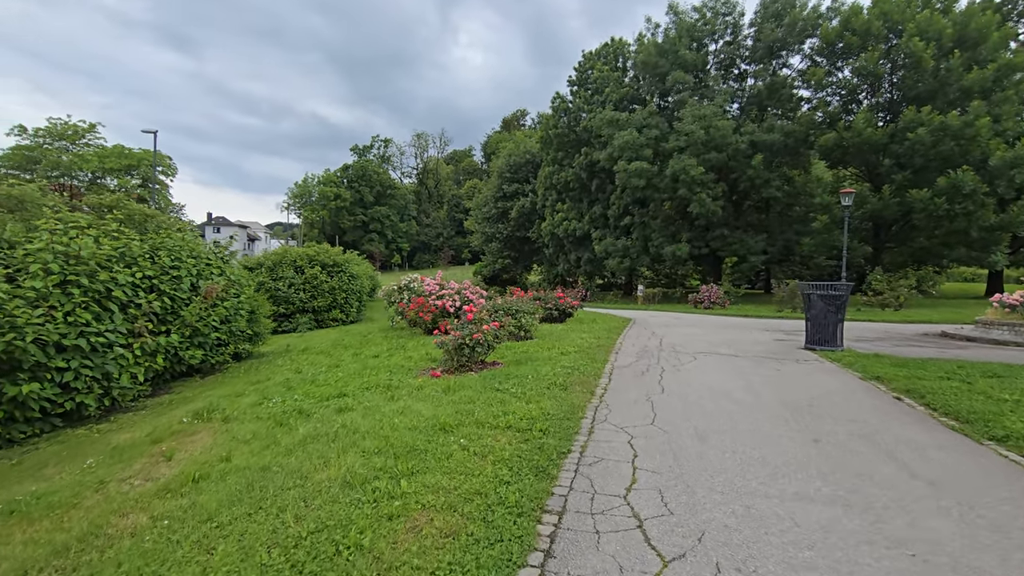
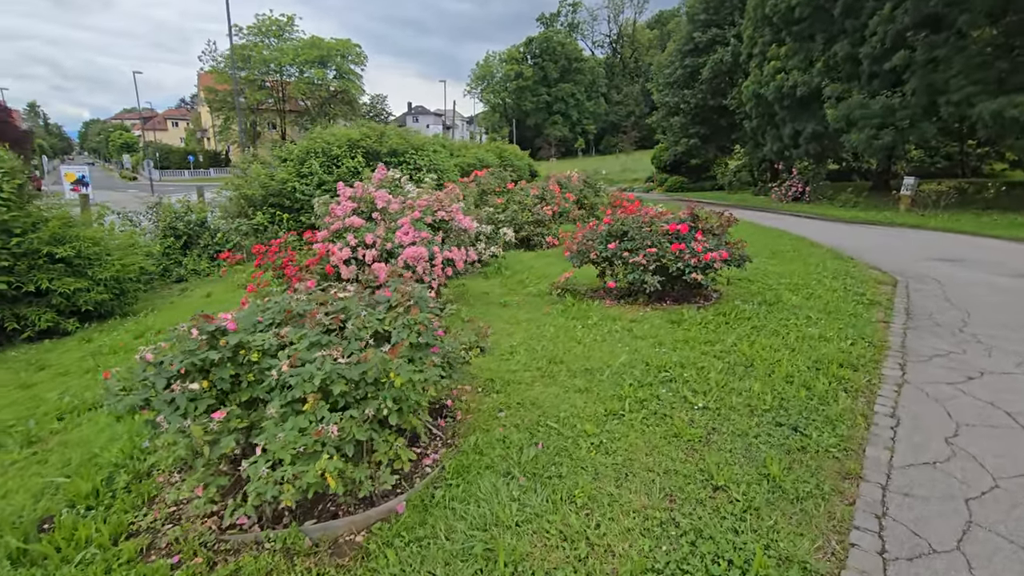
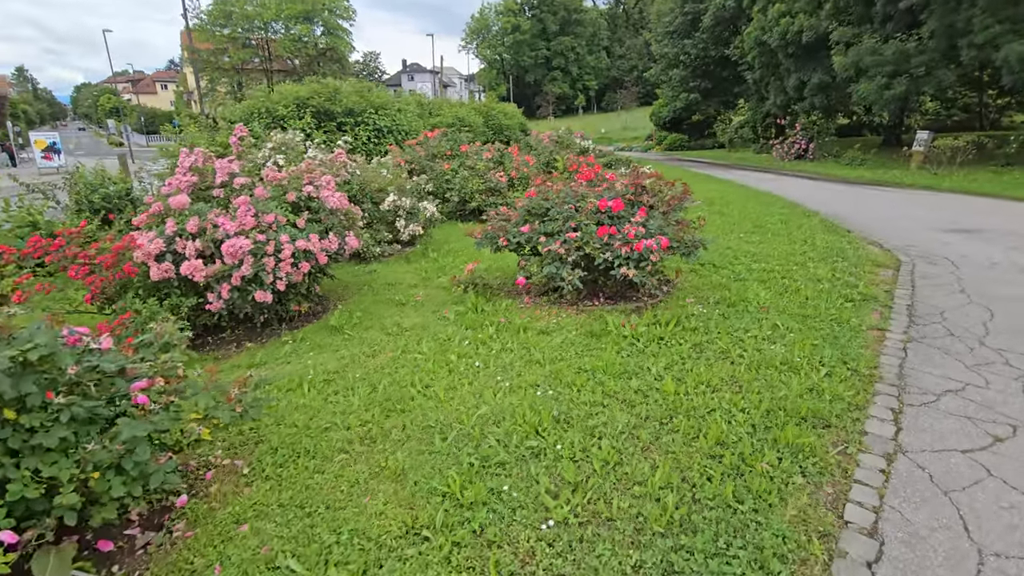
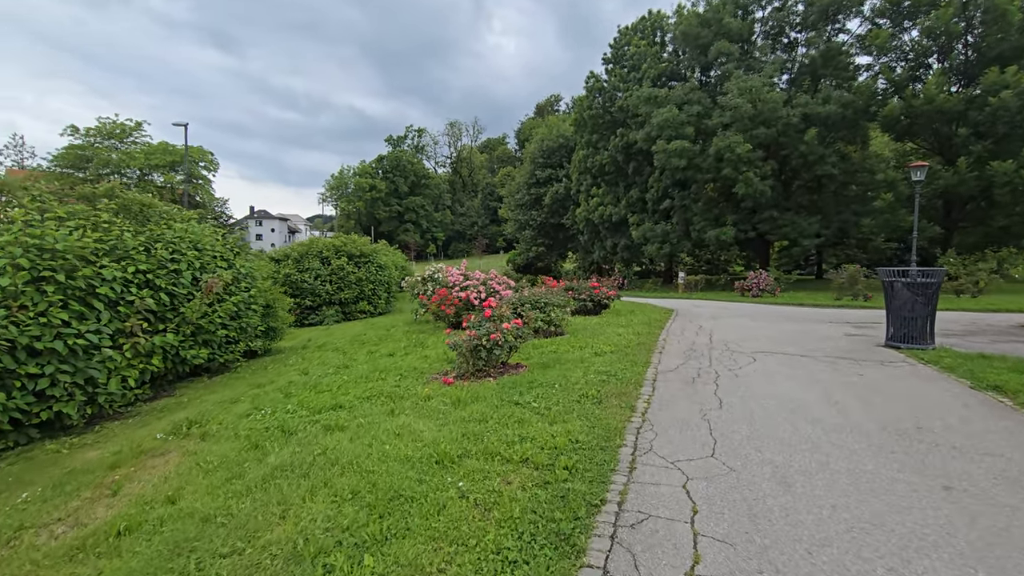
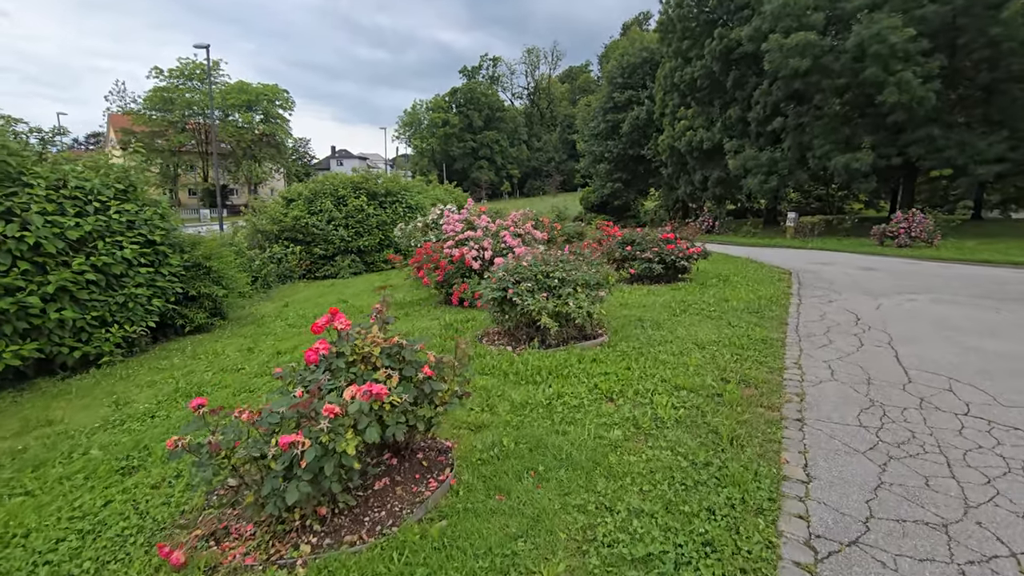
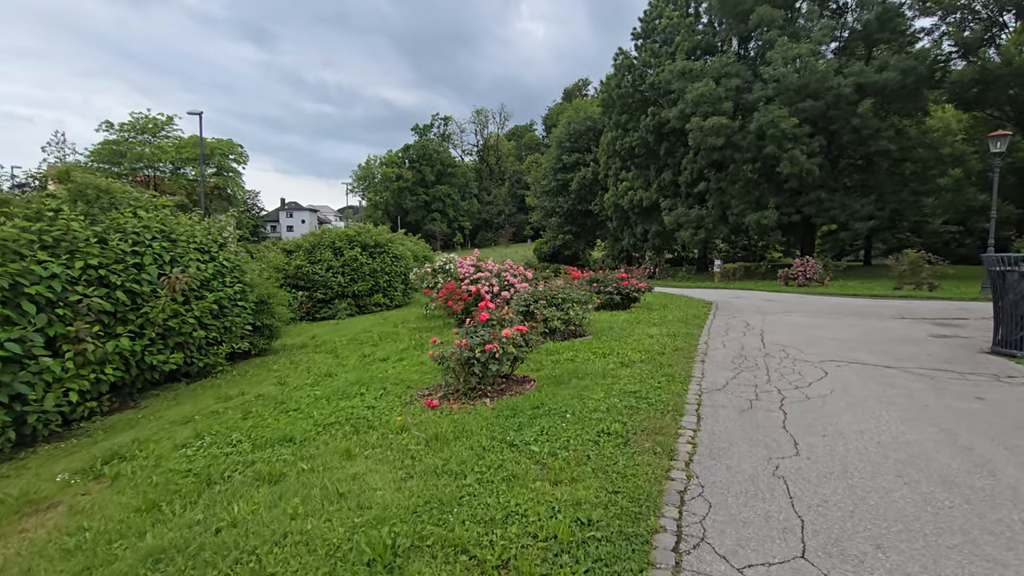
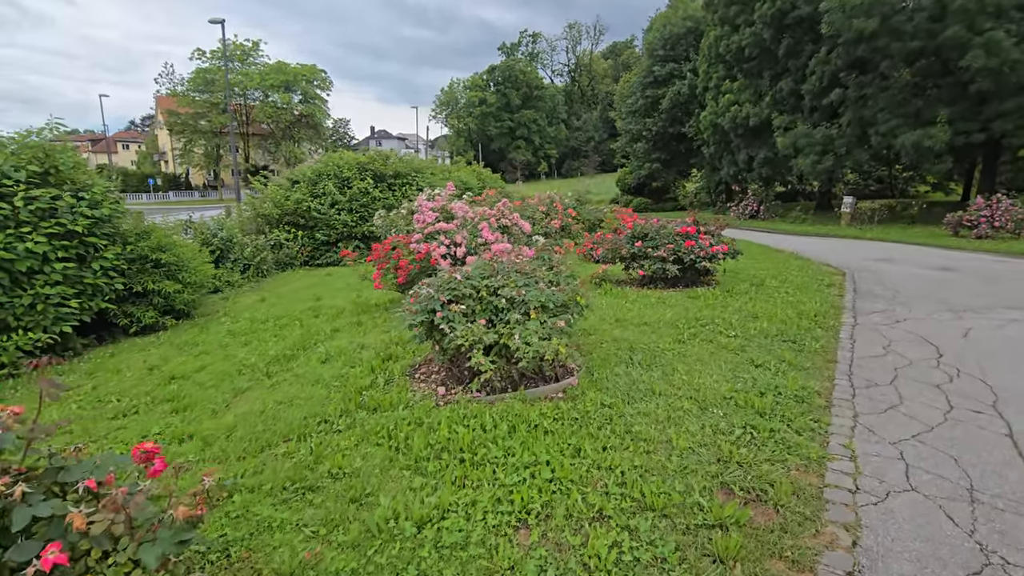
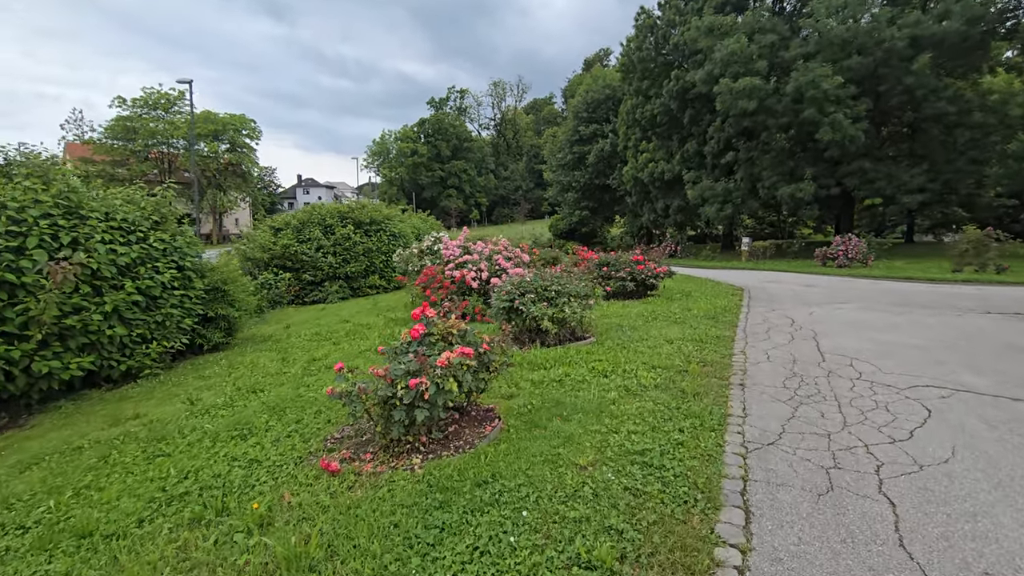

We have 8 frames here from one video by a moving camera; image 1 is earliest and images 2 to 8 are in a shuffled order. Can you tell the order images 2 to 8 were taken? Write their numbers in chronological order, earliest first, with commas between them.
4, 6, 8, 5, 7, 2, 3
